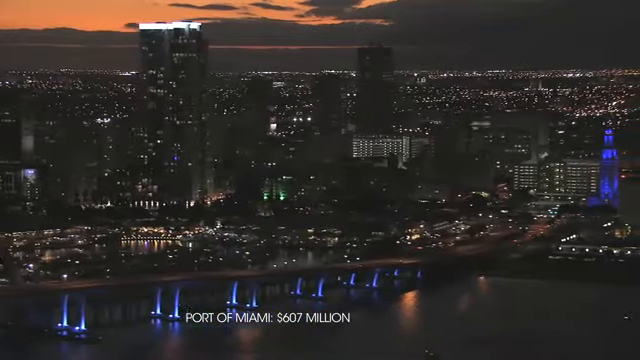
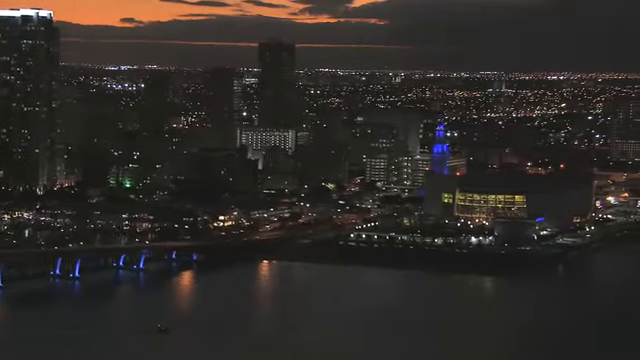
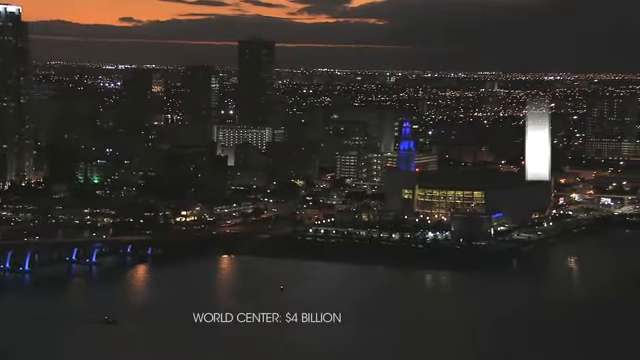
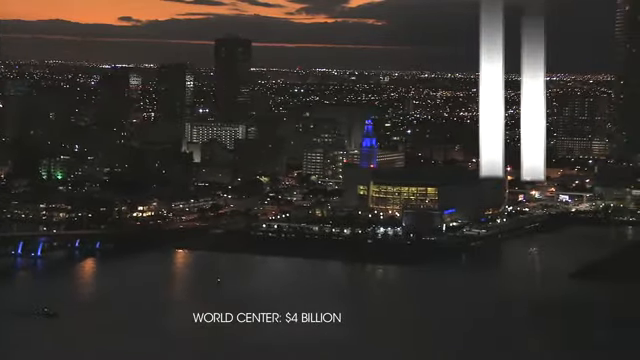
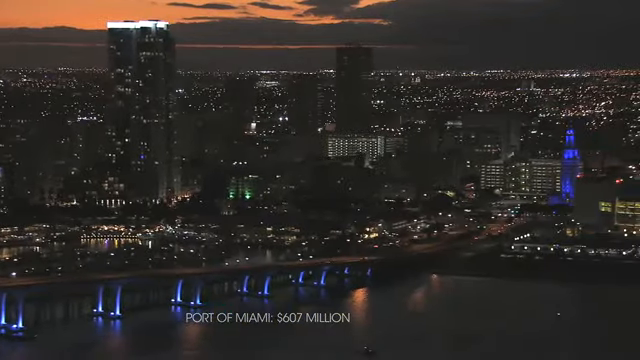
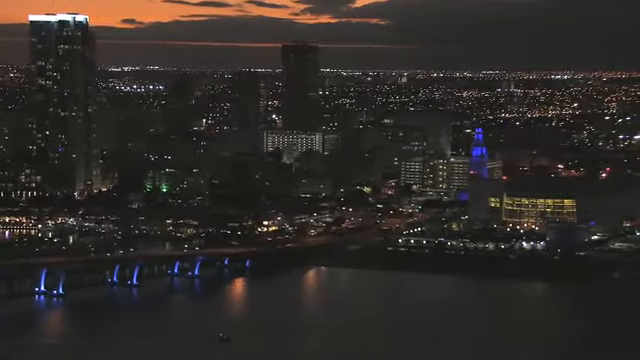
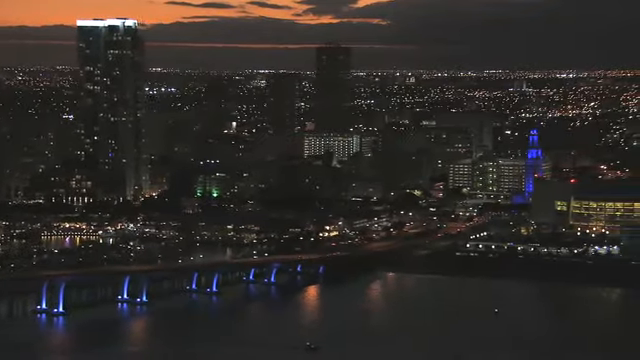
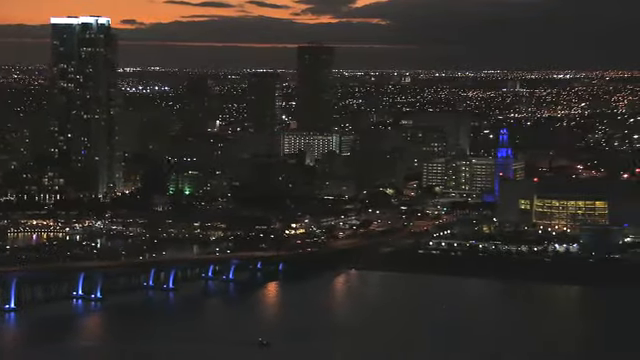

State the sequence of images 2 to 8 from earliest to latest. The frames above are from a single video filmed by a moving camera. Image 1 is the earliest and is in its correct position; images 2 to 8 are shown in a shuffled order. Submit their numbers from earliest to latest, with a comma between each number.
5, 7, 8, 6, 2, 3, 4
